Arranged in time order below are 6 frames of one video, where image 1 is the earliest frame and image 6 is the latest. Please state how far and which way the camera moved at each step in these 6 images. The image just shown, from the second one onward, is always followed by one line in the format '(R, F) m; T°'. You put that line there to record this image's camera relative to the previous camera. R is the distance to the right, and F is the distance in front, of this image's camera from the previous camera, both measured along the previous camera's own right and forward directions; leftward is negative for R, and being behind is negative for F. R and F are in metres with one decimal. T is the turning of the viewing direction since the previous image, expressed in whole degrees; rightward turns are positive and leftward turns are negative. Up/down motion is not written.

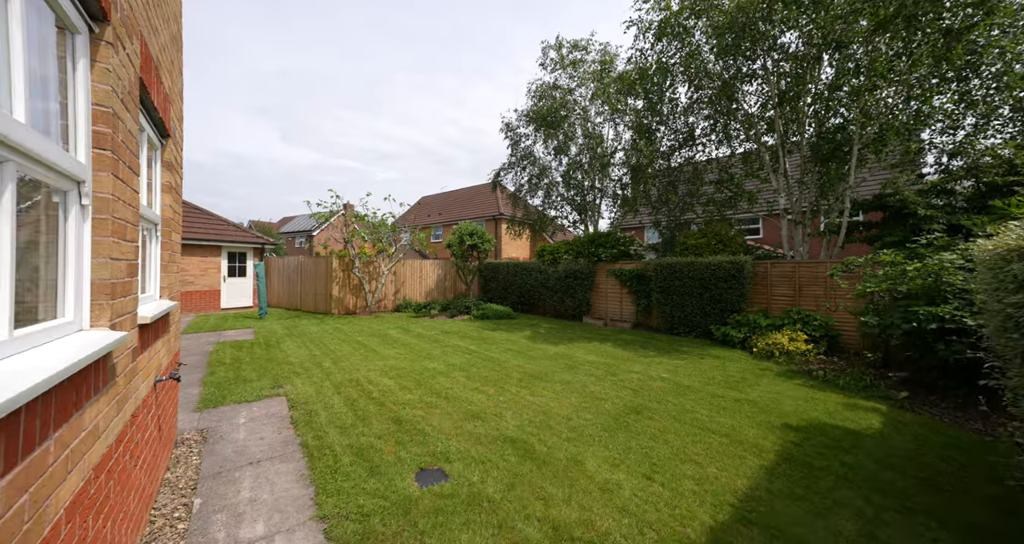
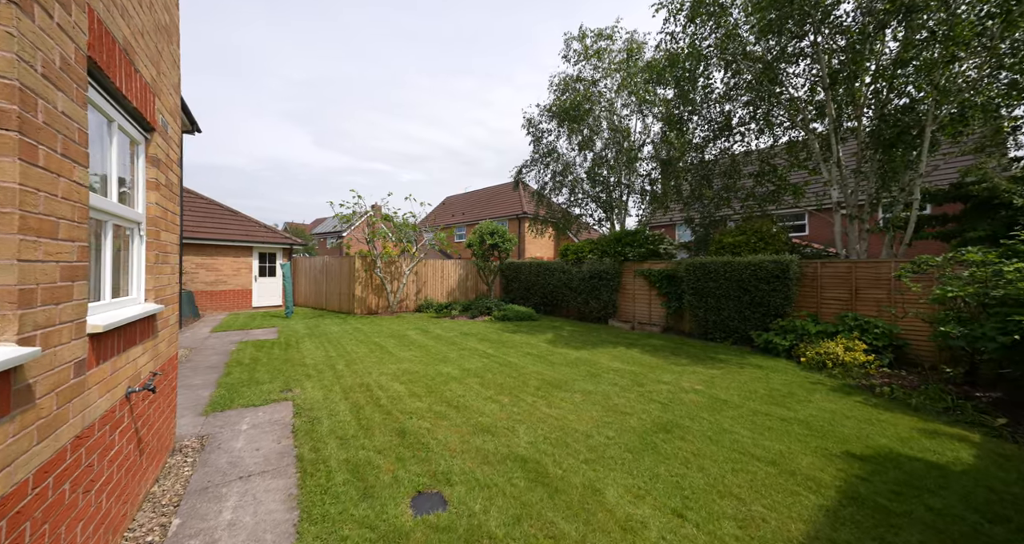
(+0.1, +0.4) m; -4°
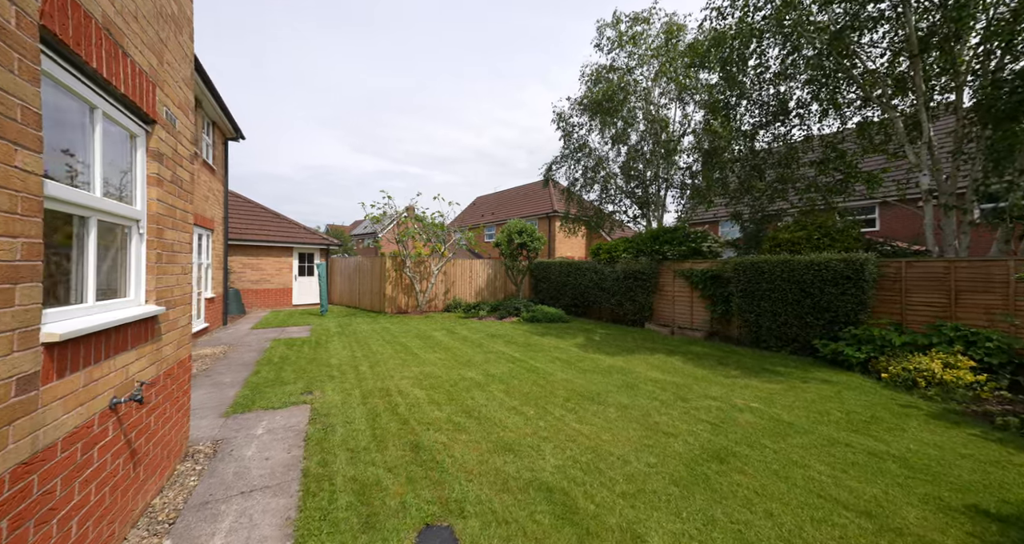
(+0.1, +0.4) m; -5°
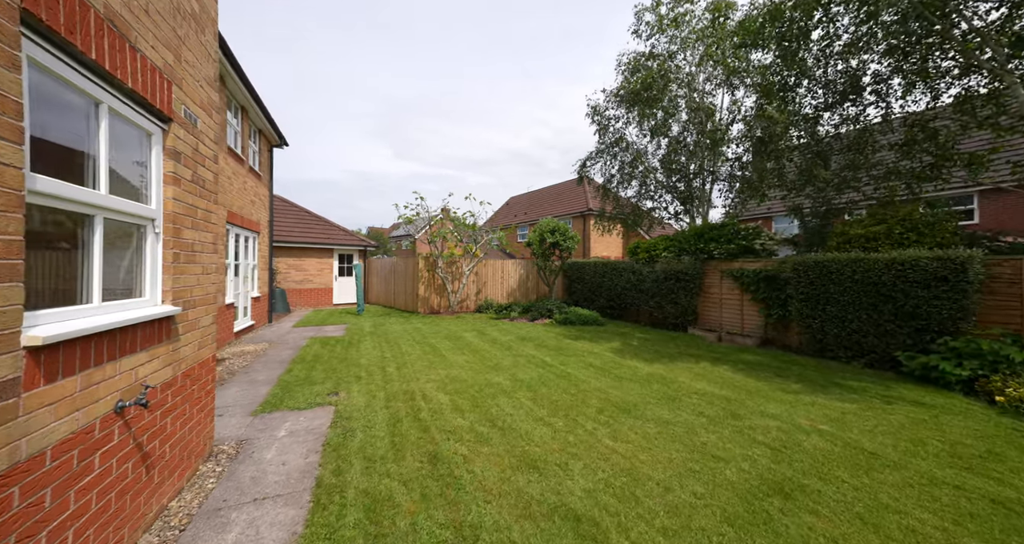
(+0.1, +0.3) m; -6°
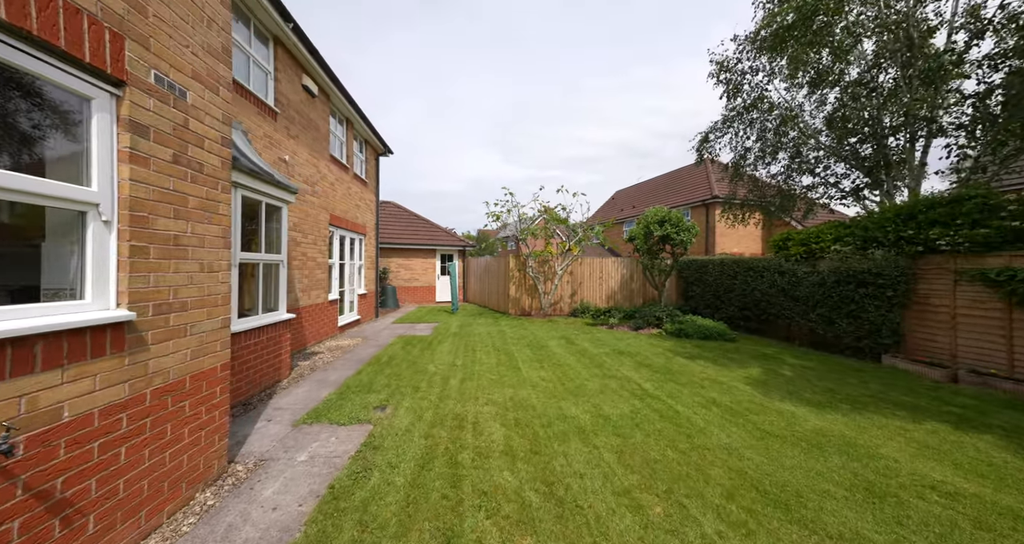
(+0.3, +1.3) m; -18°
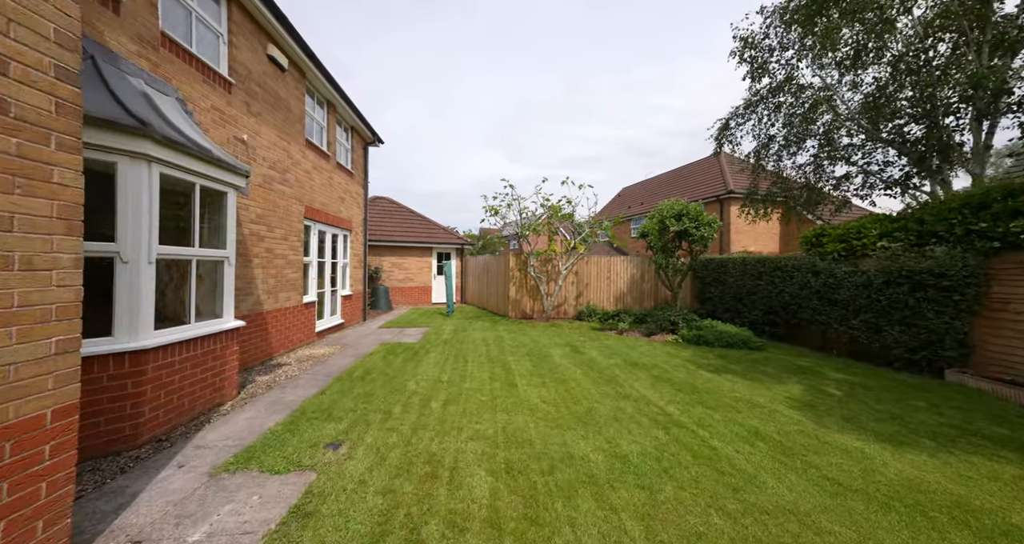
(+0.1, +1.0) m; 0°
